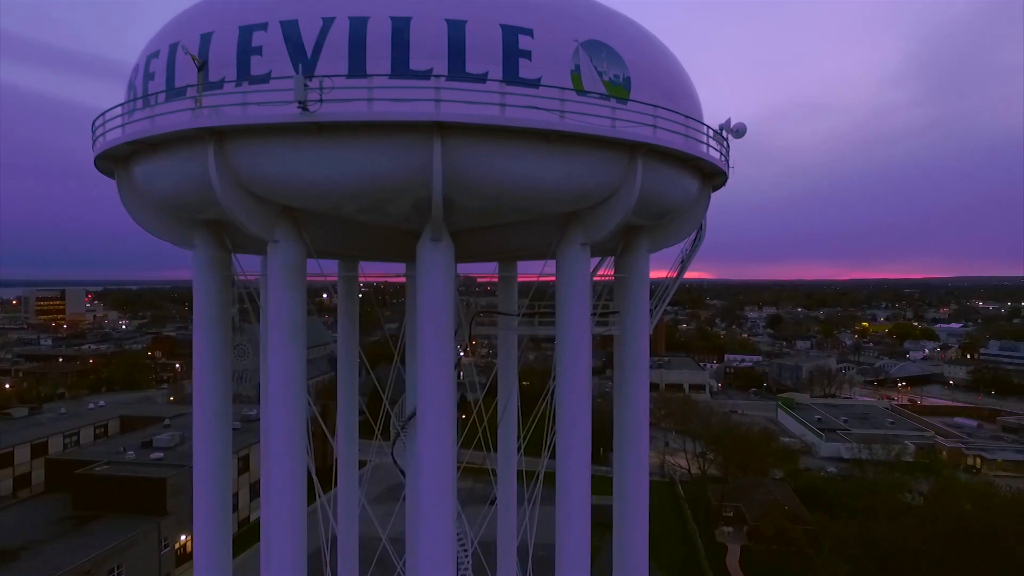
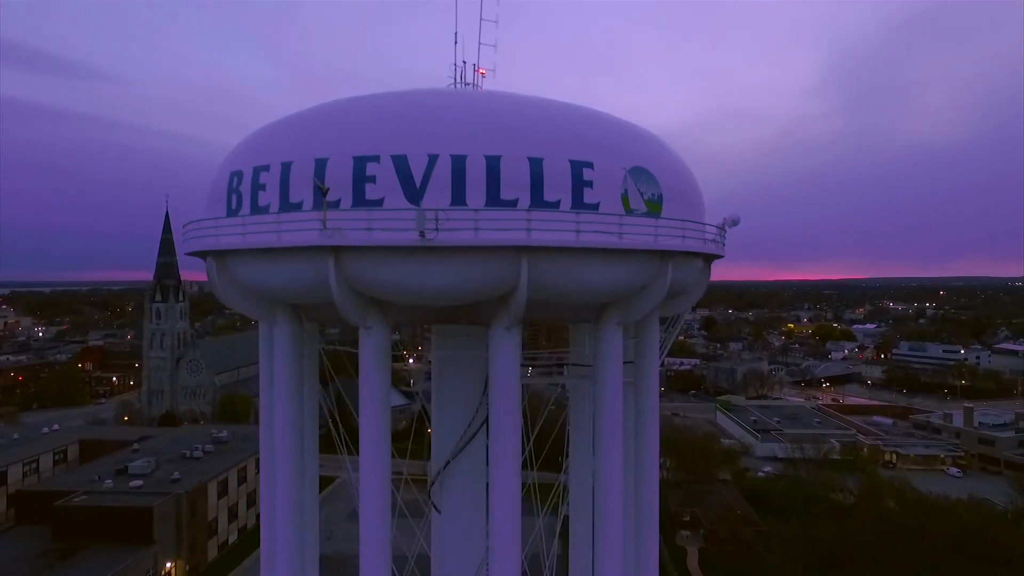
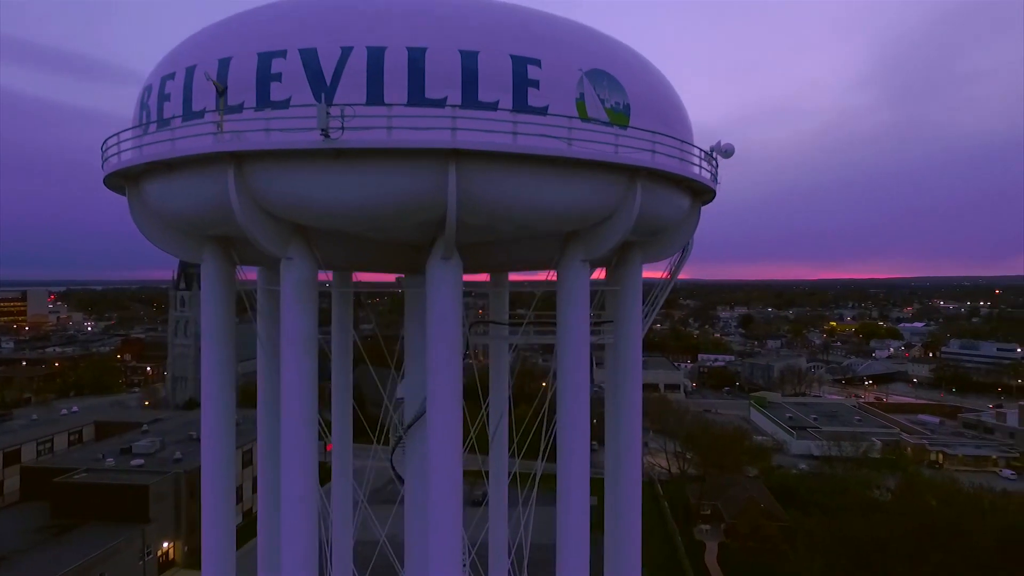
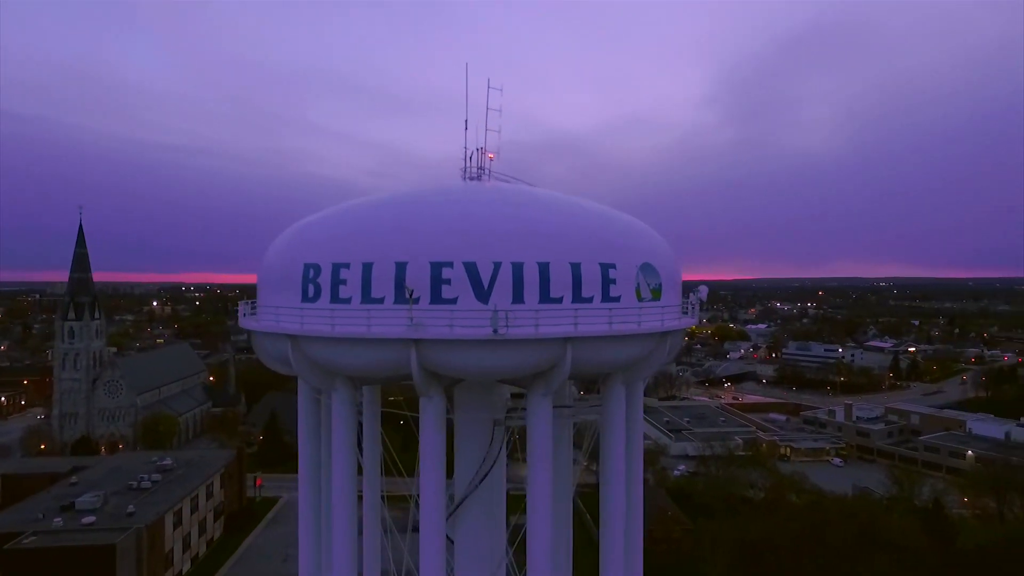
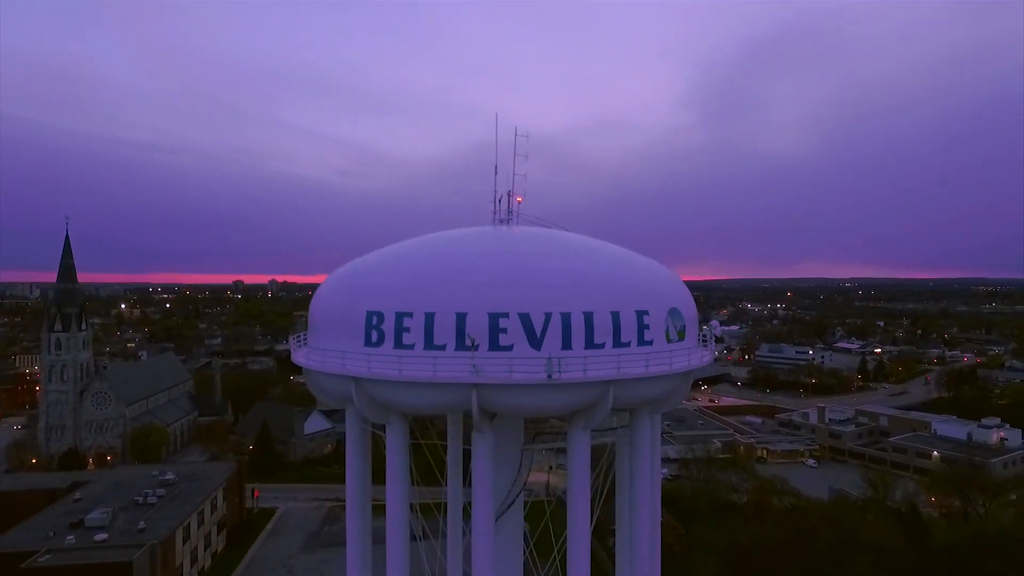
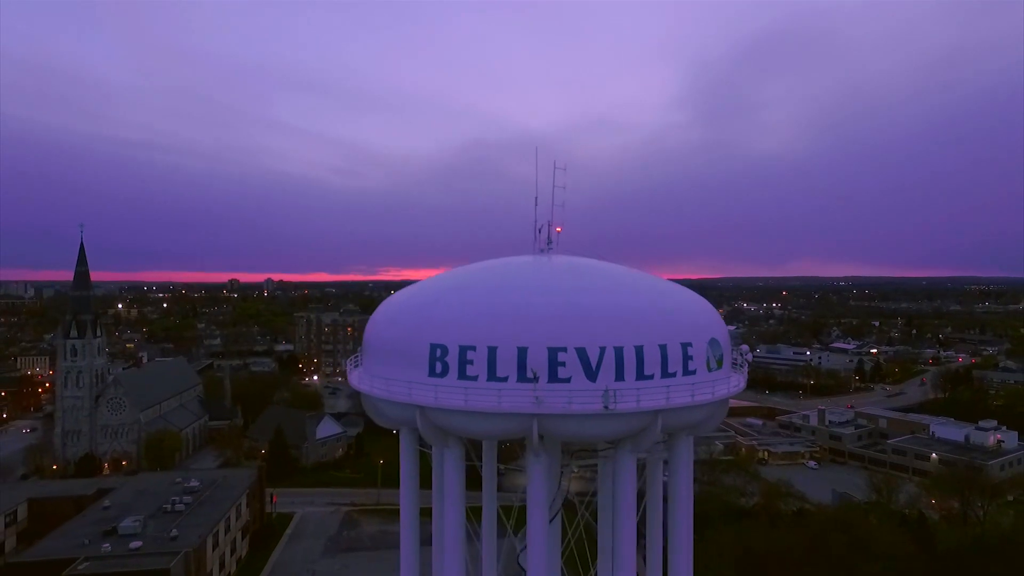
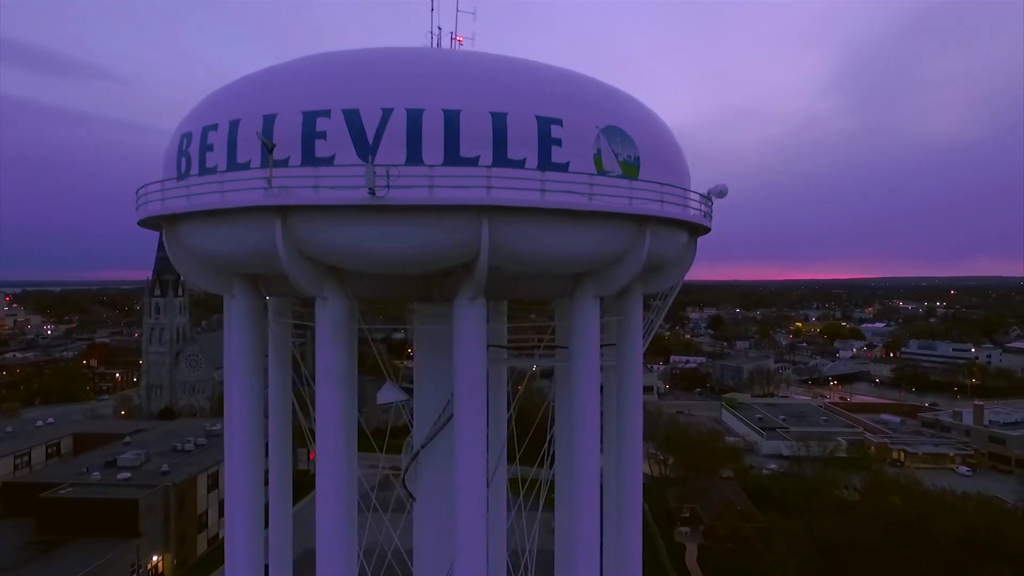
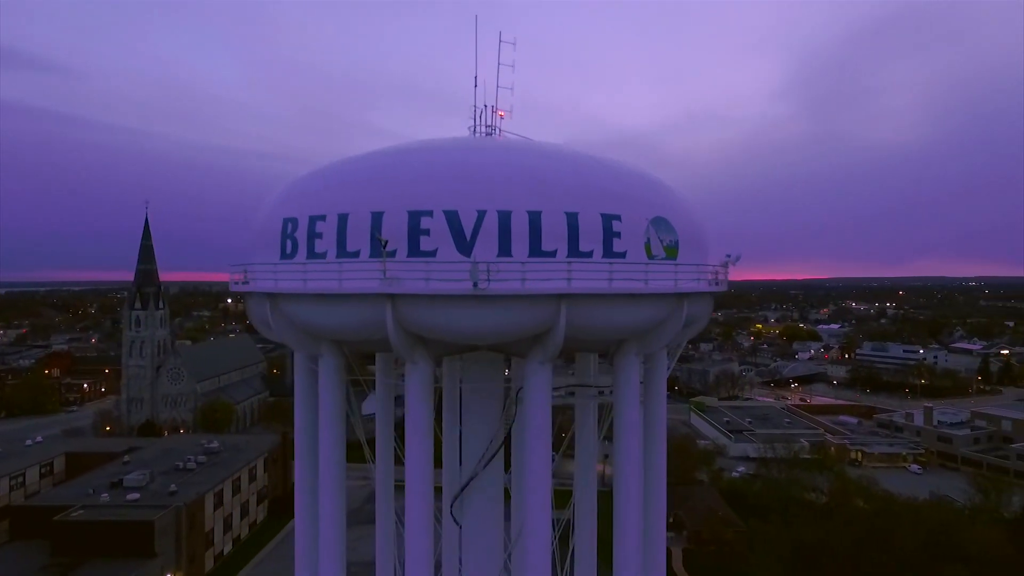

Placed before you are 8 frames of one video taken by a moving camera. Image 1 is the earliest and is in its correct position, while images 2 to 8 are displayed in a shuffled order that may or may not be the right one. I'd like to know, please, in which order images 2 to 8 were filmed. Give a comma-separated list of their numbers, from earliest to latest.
3, 7, 2, 8, 4, 5, 6
